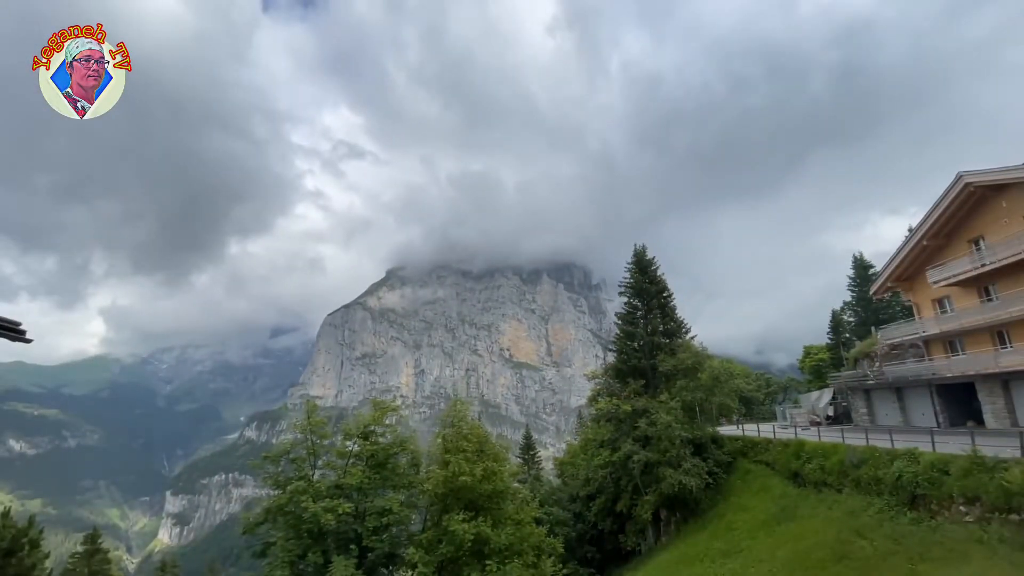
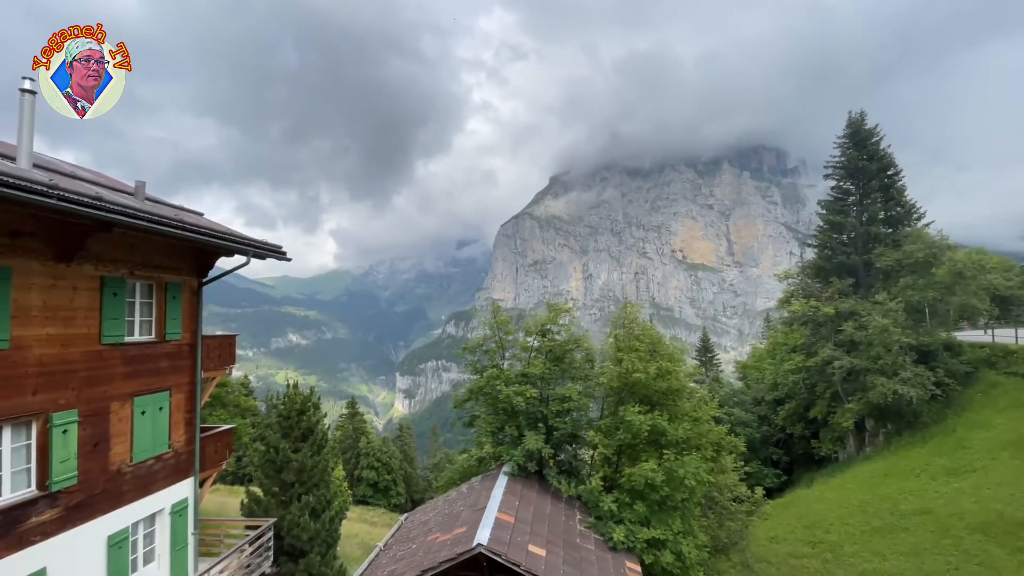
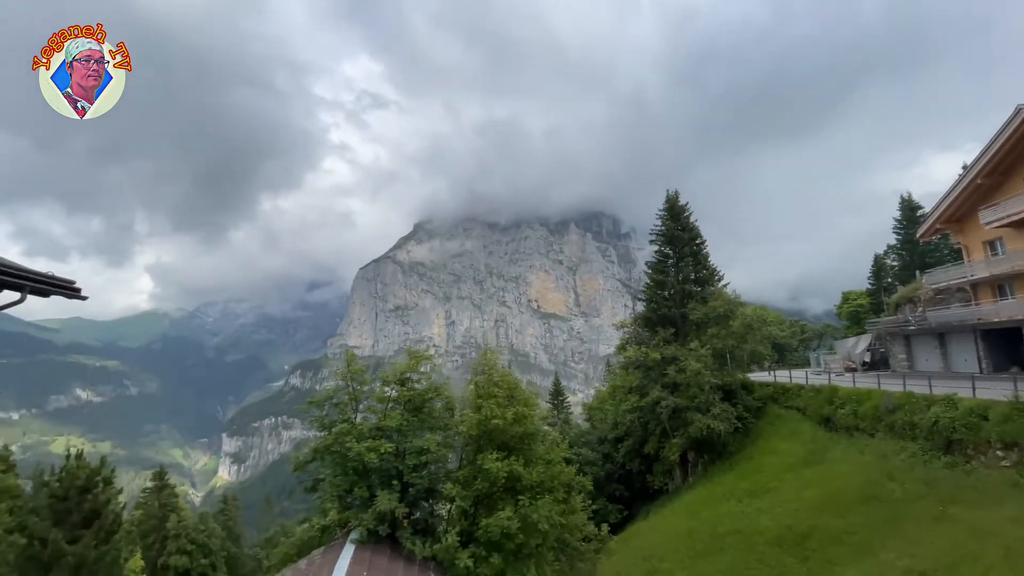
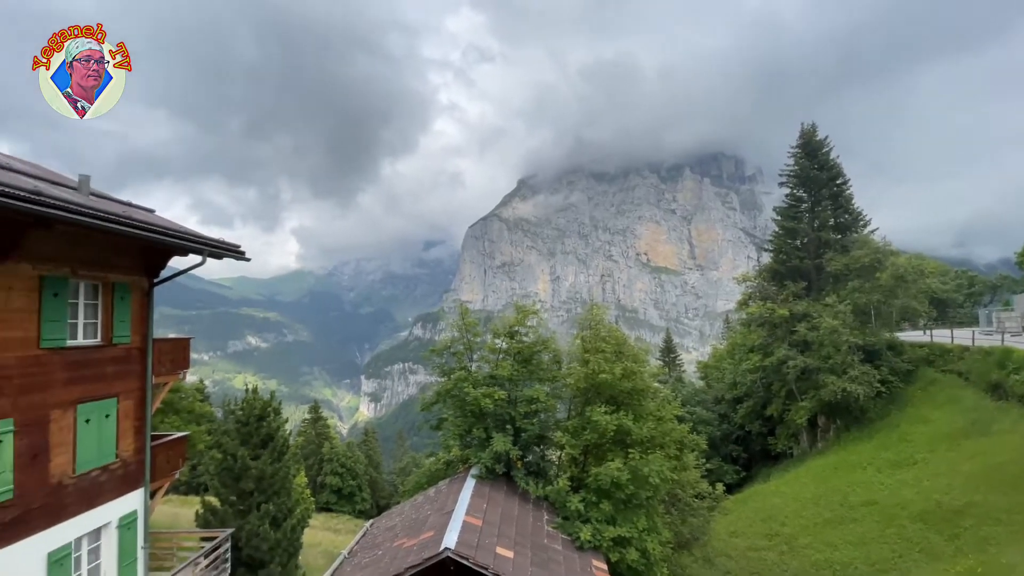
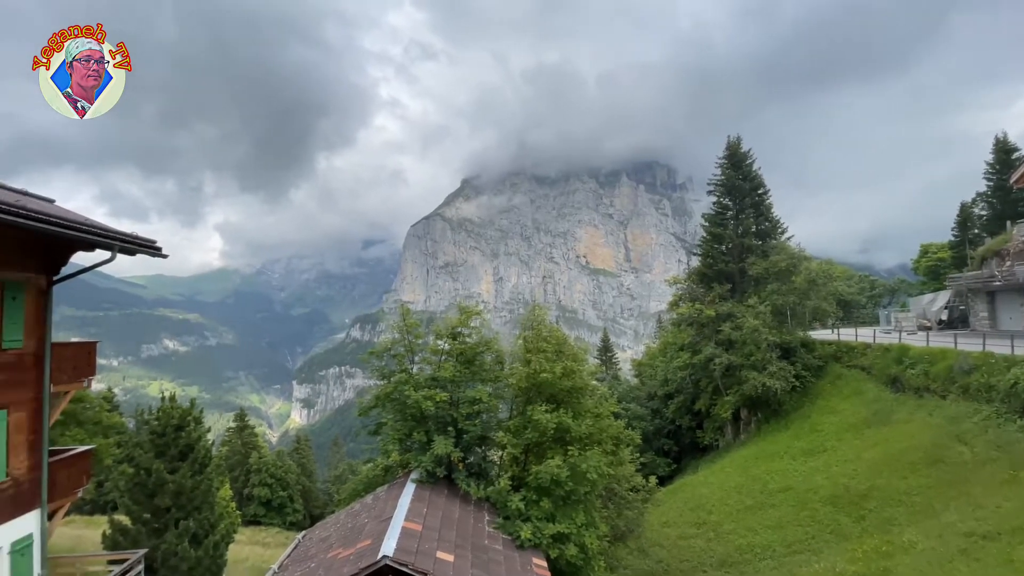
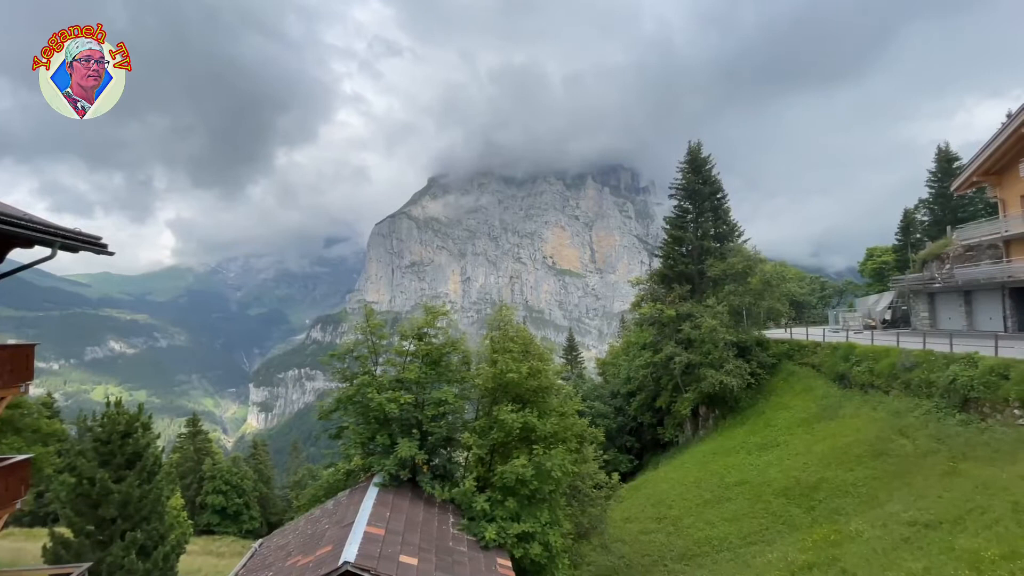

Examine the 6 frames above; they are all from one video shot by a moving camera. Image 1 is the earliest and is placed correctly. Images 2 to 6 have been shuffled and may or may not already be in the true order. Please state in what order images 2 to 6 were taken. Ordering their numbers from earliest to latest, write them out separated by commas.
3, 6, 5, 4, 2
